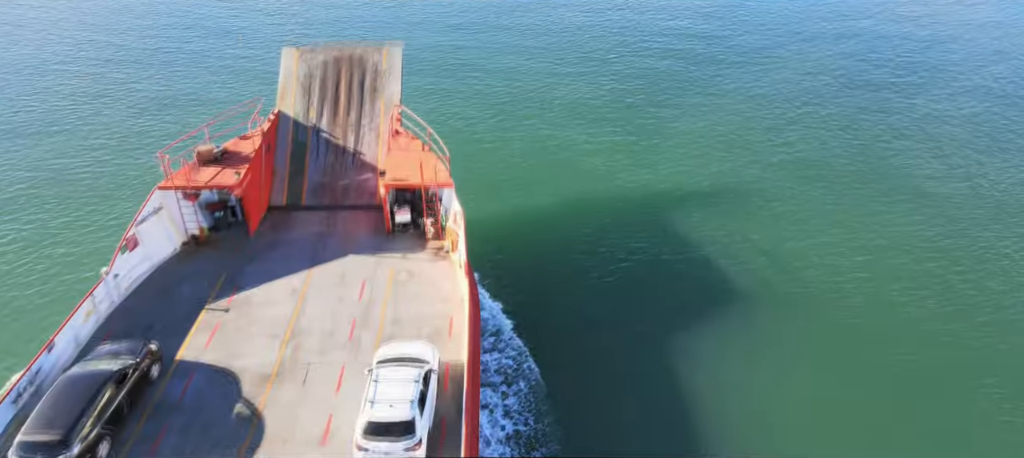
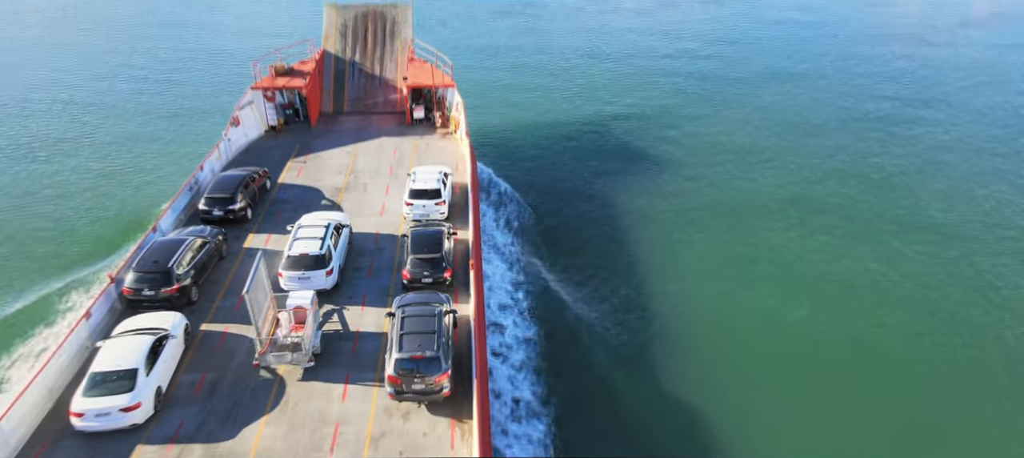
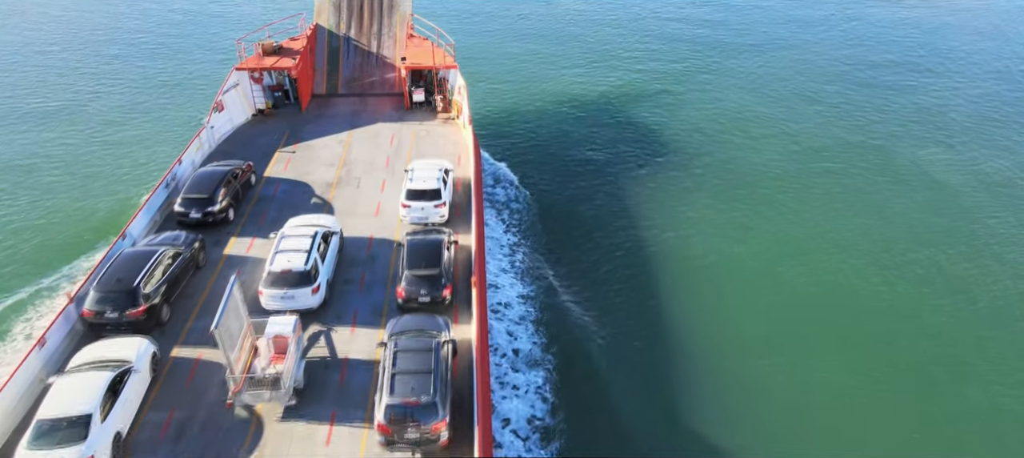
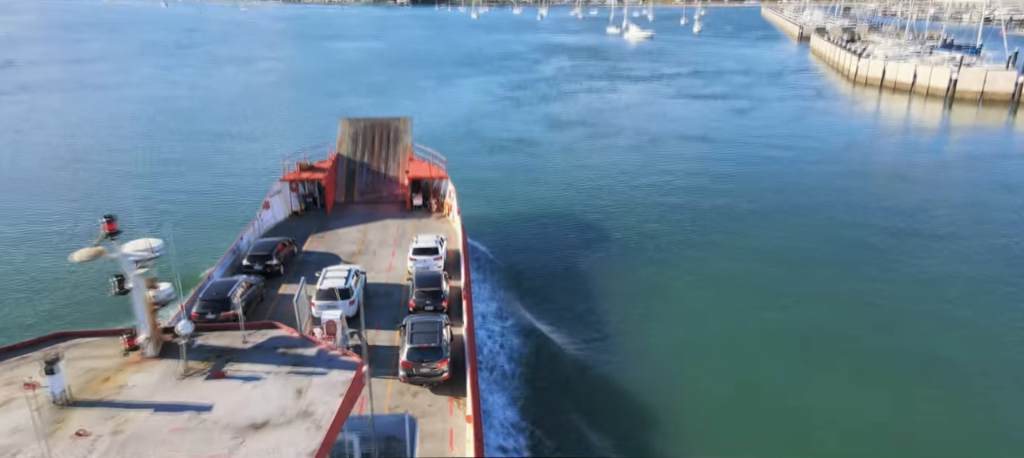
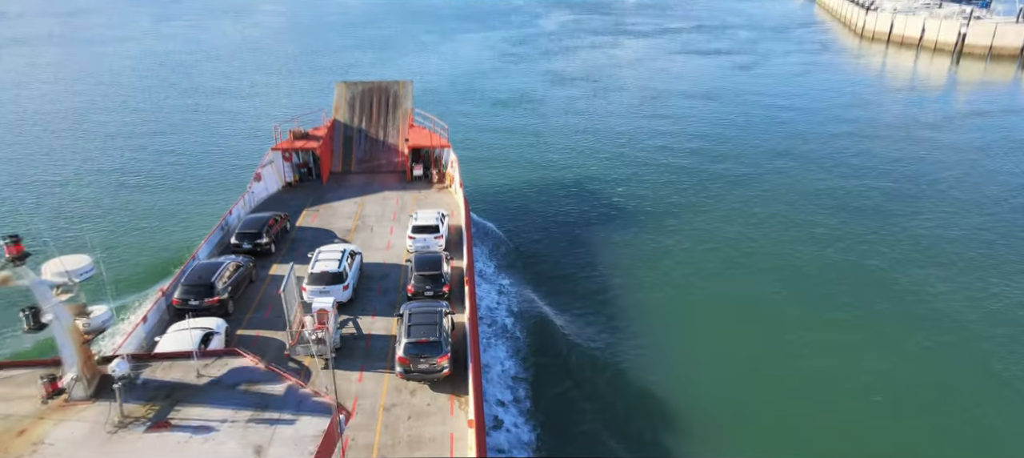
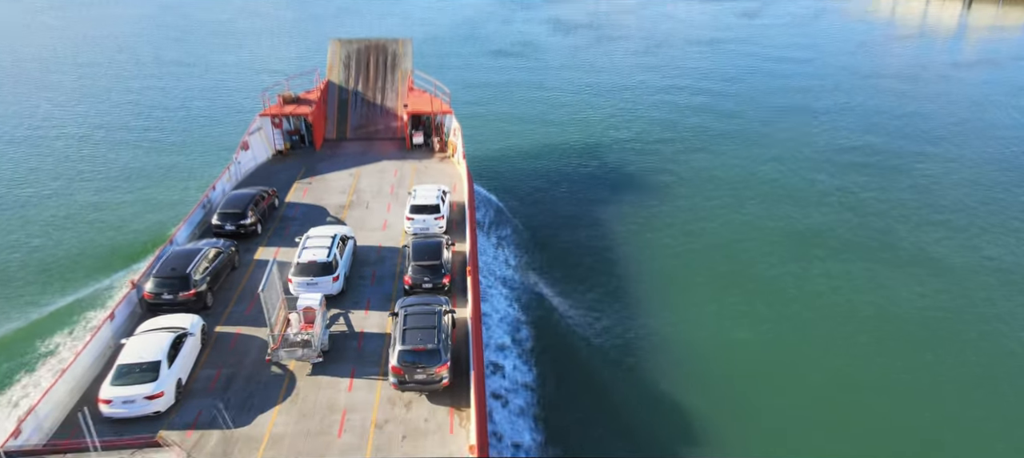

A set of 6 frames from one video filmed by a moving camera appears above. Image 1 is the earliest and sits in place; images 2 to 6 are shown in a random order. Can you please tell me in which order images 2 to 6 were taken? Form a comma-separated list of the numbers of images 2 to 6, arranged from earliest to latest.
3, 2, 6, 5, 4
